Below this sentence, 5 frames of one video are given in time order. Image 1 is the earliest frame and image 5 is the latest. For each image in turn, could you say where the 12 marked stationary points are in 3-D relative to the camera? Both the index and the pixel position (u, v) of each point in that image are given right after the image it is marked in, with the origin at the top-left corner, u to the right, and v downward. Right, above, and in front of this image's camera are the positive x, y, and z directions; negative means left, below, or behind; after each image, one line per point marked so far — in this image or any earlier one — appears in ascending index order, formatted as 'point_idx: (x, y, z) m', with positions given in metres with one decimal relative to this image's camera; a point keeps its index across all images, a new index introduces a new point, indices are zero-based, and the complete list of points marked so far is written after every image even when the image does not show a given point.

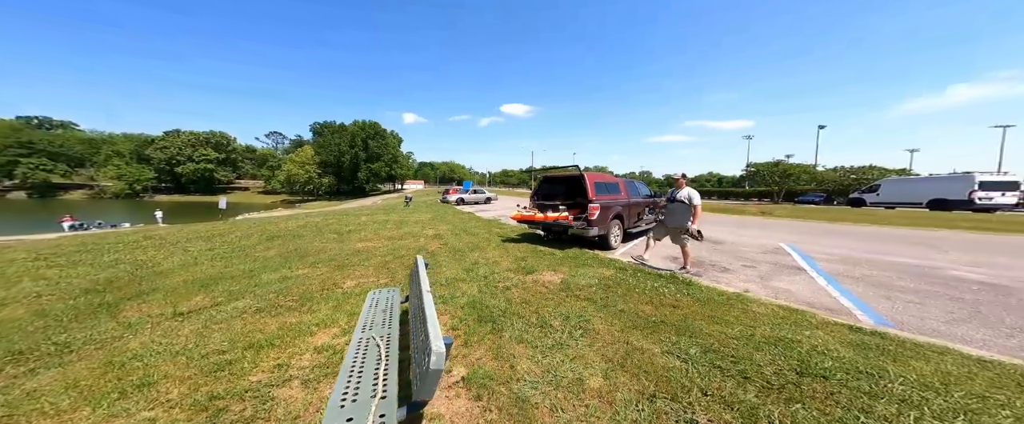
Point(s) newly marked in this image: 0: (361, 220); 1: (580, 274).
0: (-4.8, -0.3, +9.1) m
1: (+1.2, -1.0, +5.0) m
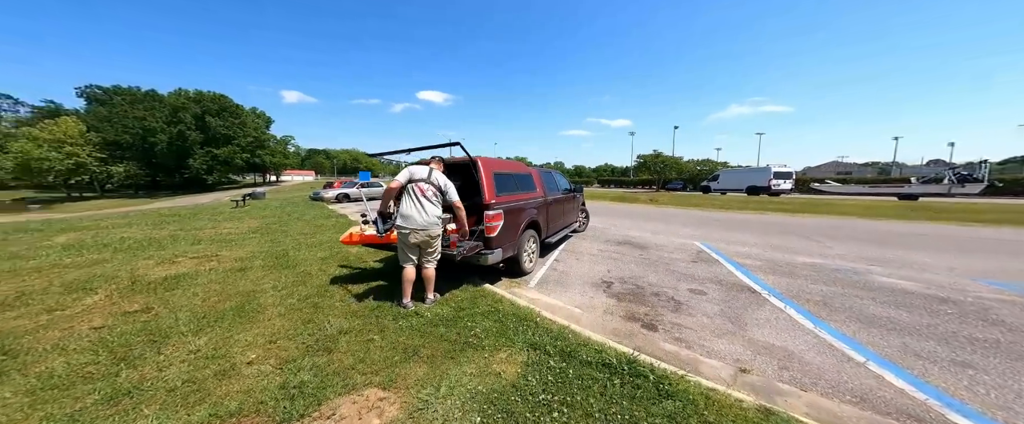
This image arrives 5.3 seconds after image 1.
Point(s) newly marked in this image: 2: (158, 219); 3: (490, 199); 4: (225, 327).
0: (-7.3, -0.6, +4.4) m
1: (-0.5, -1.3, +2.0) m
2: (-8.1, -0.2, +7.0) m
3: (-0.3, +0.2, +3.8) m
4: (-2.5, -1.0, +2.6) m
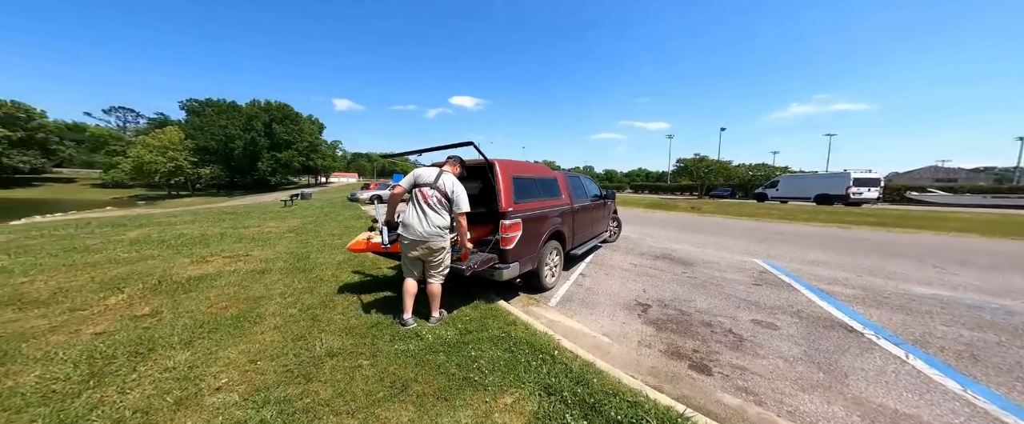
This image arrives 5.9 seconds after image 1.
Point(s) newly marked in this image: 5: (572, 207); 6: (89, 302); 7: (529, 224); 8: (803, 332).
0: (-6.9, -0.5, +4.9) m
1: (-0.6, -1.4, +1.6) m
2: (-7.3, -0.1, +7.6) m
3: (-0.1, +0.1, +3.3) m
4: (-2.4, -1.0, +2.5) m
5: (+1.0, +0.1, +4.6) m
6: (-4.0, -0.9, +2.9) m
7: (+0.2, -0.1, +3.6) m
8: (+3.7, -1.5, +3.6) m
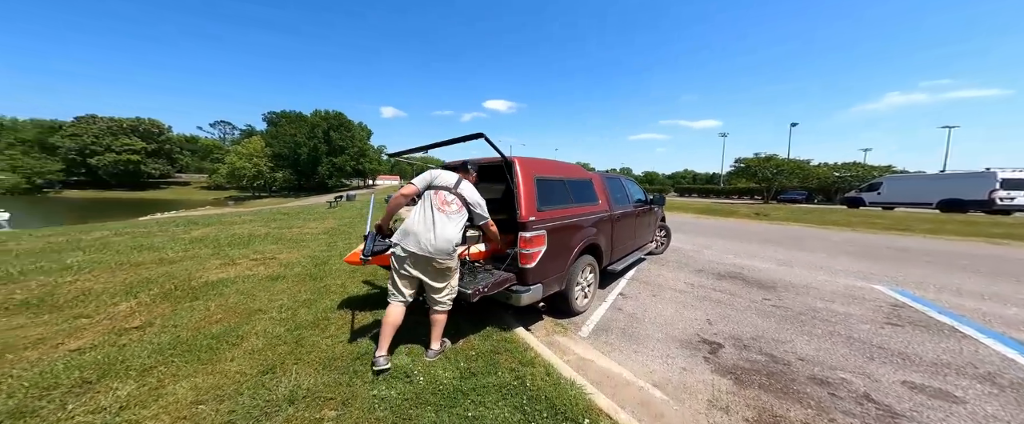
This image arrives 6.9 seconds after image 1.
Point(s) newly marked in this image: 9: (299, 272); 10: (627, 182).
0: (-6.4, -0.5, +5.4) m
1: (-0.7, -1.4, +1.0) m
2: (-6.3, -0.2, +8.1) m
3: (+0.1, 0.0, +2.6) m
4: (-2.4, -1.1, +2.1) m
5: (+1.4, 0.0, +3.7) m
6: (-3.9, -0.9, +2.8) m
7: (+0.4, -0.2, +2.8) m
8: (+3.9, -1.6, +2.2) m
9: (-2.8, -0.8, +3.9) m
10: (+2.2, +0.5, +4.6) m
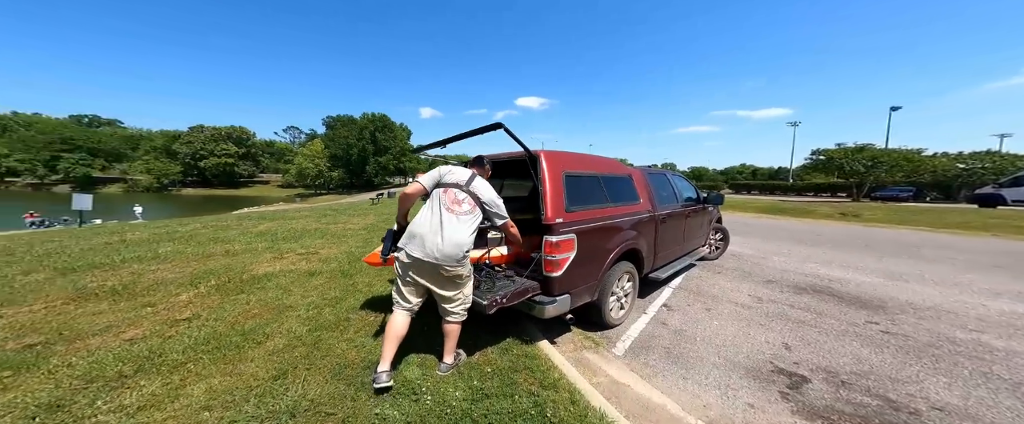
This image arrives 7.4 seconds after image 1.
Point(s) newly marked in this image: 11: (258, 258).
0: (-5.7, -0.5, +6.0) m
1: (-0.8, -1.5, +0.8) m
2: (-5.2, 0.0, +8.7) m
3: (+0.3, 0.0, +2.2) m
4: (-2.3, -1.1, +2.2) m
5: (+1.7, 0.0, +3.1) m
6: (-3.6, -0.9, +3.1) m
7: (+0.6, -0.2, +2.4) m
8: (+3.9, -1.6, +1.3) m
9: (-2.4, -0.8, +4.0) m
10: (+2.6, +0.6, +3.9) m
11: (-3.8, -0.7, +4.5) m
